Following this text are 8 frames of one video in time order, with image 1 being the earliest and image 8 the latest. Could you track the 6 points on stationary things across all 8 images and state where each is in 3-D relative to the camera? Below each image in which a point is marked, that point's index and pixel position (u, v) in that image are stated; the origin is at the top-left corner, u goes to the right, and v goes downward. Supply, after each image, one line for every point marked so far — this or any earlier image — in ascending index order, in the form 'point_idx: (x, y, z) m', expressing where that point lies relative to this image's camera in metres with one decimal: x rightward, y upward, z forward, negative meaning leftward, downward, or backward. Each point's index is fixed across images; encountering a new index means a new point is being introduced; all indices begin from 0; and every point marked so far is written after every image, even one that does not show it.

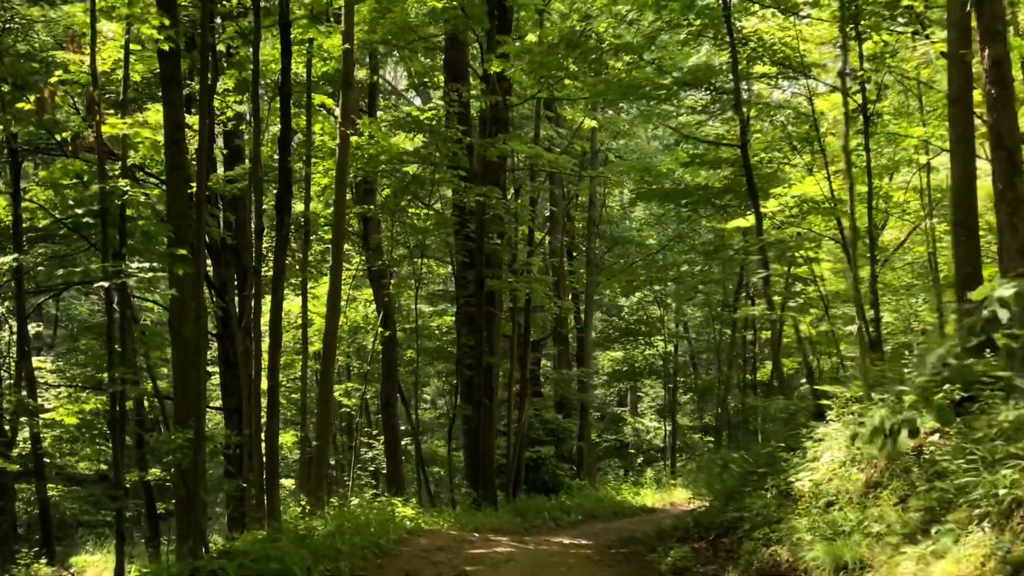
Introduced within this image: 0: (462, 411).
0: (-0.9, -2.2, +13.4) m
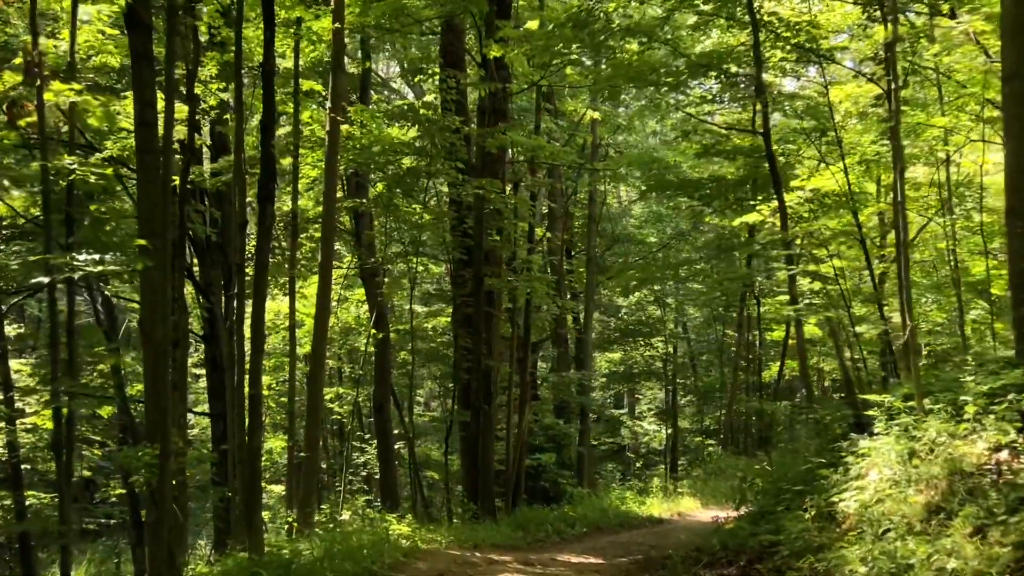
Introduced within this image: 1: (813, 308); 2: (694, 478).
0: (-0.9, -2.2, +12.7) m
1: (+4.2, -0.3, +10.2) m
2: (+3.8, -4.0, +15.4) m
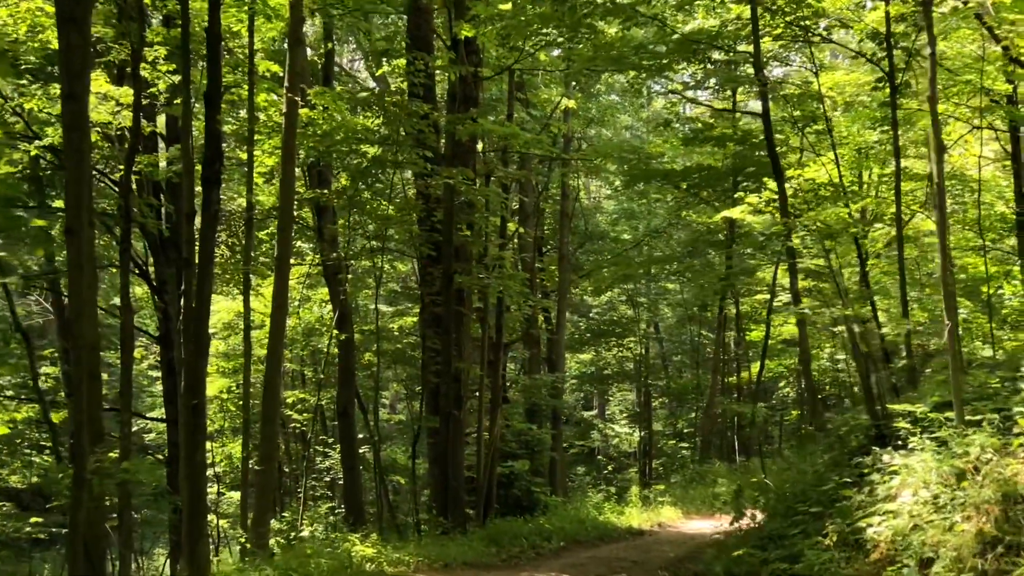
0: (-1.3, -2.2, +12.0) m
1: (+3.8, -0.3, +9.7) m
2: (+3.2, -3.9, +14.9) m
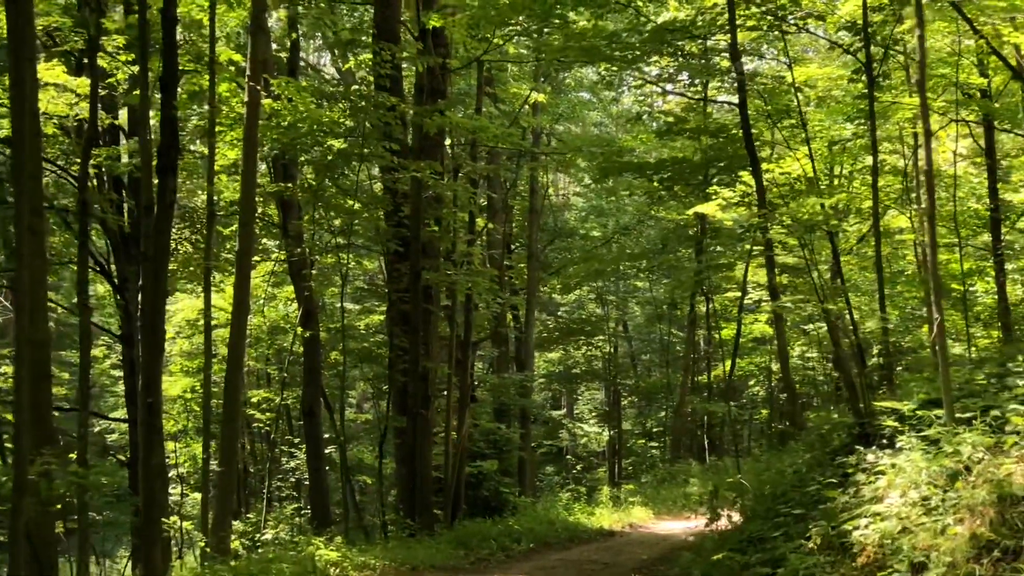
0: (-1.8, -2.1, +11.7) m
1: (+3.4, -0.2, +9.6) m
2: (+2.6, -3.9, +14.8) m
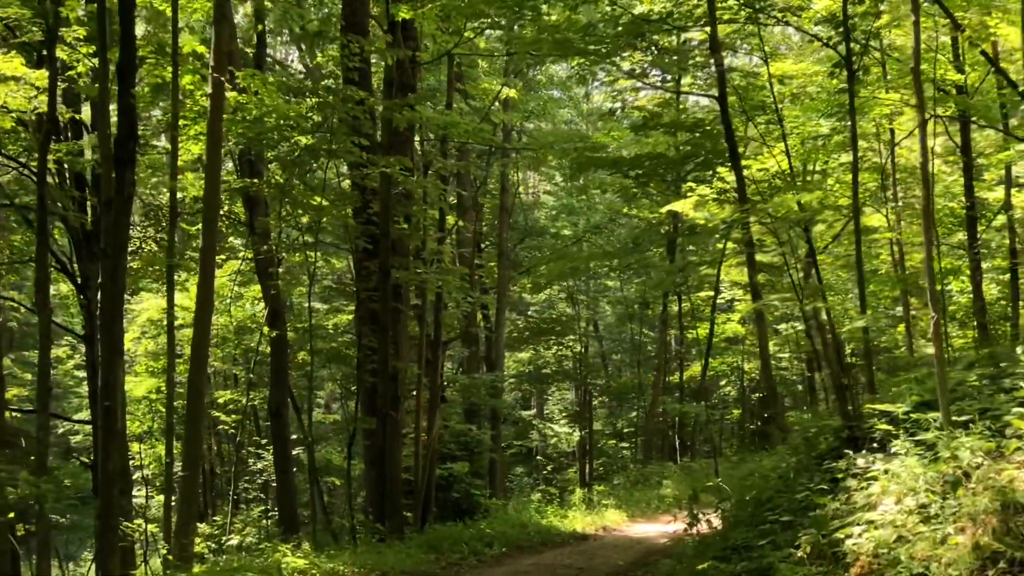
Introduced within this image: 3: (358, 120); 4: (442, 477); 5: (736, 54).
0: (-2.3, -2.1, +11.3) m
1: (+3.1, -0.2, +9.5) m
2: (+2.0, -3.9, +14.6) m
3: (-2.1, +2.3, +10.1) m
4: (-1.3, -3.4, +13.4) m
5: (+3.1, +3.2, +10.1) m
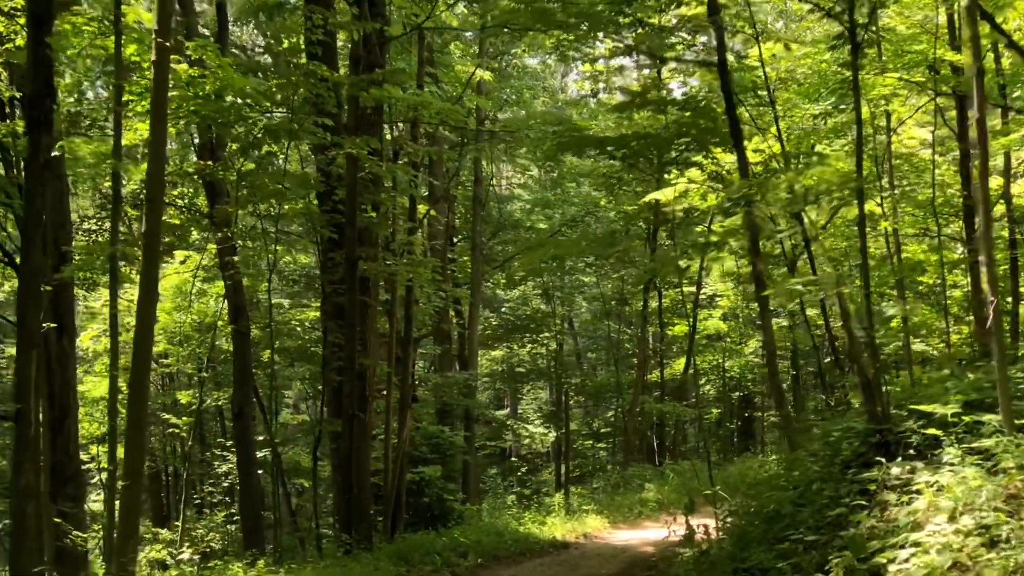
0: (-2.6, -2.0, +10.6) m
1: (+2.8, -0.1, +9.0) m
2: (+1.5, -3.8, +14.0) m
3: (-2.4, +2.4, +9.4) m
4: (-1.7, -3.3, +12.7) m
5: (+2.8, +3.3, +9.5) m
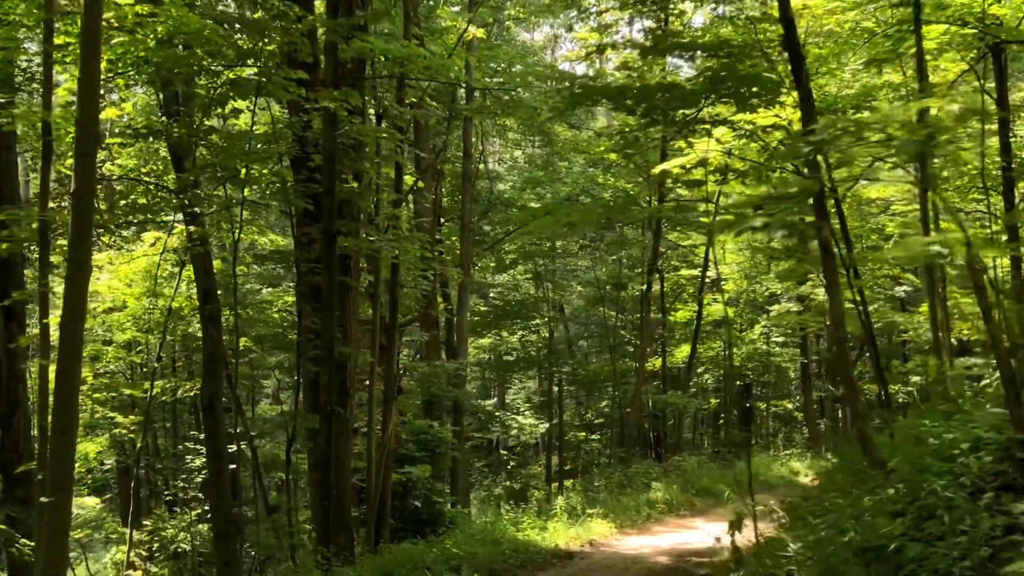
0: (-2.6, -1.7, +9.5) m
1: (+2.8, +0.1, +7.9) m
2: (+1.4, -3.5, +13.0) m
3: (-2.4, +2.7, +8.2) m
4: (-1.8, -3.0, +11.7) m
5: (+2.8, +3.5, +8.5) m
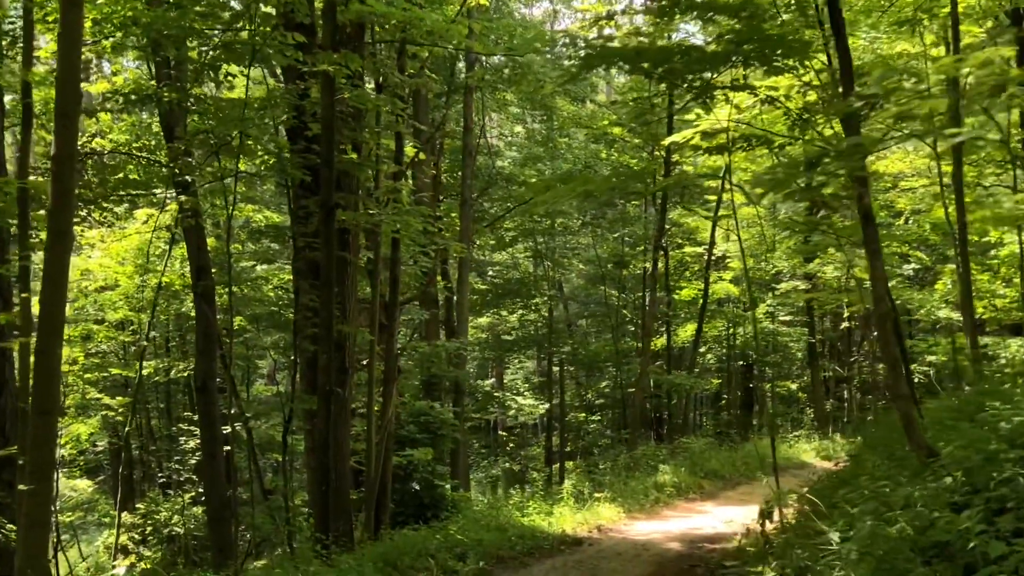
0: (-2.6, -1.4, +9.1) m
1: (+2.9, +0.3, +7.6) m
2: (+1.5, -3.1, +12.8) m
3: (-2.3, +2.9, +7.7) m
4: (-1.7, -2.7, +11.3) m
5: (+2.8, +3.7, +8.0) m
